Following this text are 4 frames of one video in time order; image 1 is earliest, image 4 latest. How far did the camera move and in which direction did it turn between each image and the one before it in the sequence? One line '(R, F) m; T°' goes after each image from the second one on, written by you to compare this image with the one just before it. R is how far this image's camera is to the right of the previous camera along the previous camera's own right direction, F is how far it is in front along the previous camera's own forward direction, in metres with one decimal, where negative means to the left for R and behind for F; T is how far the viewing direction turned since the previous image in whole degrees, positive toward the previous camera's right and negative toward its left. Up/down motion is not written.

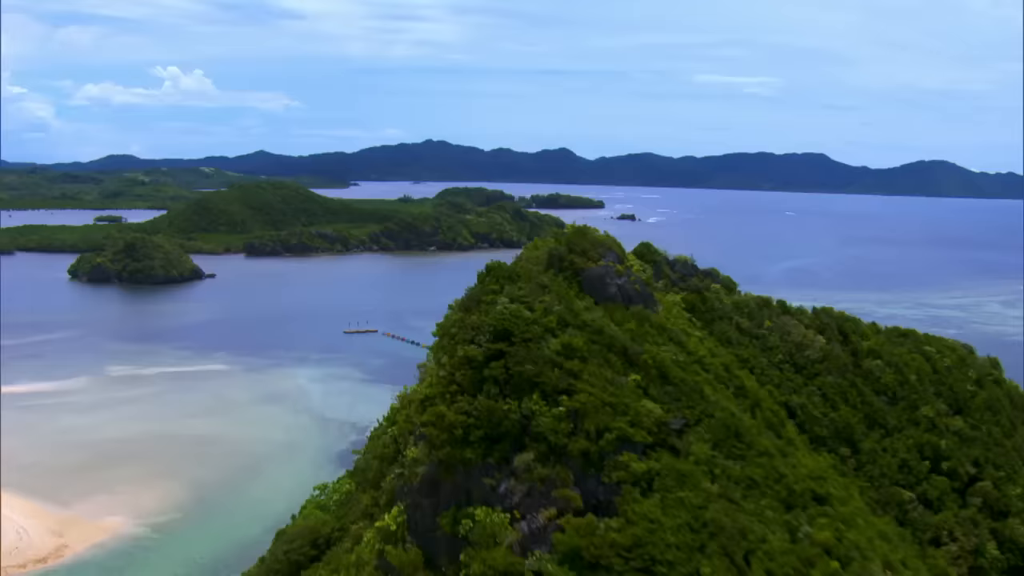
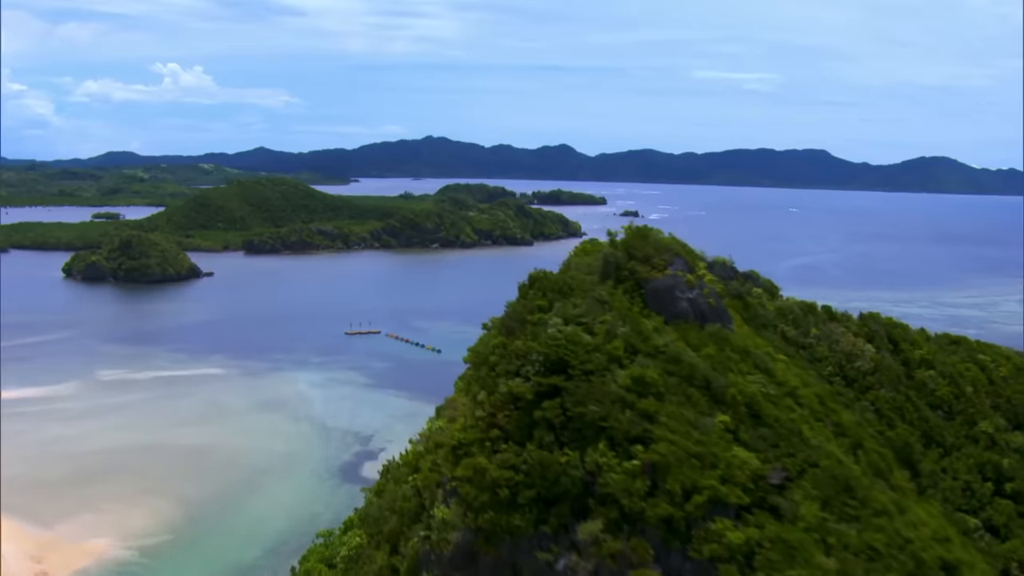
(-0.3, +1.2) m; 0°
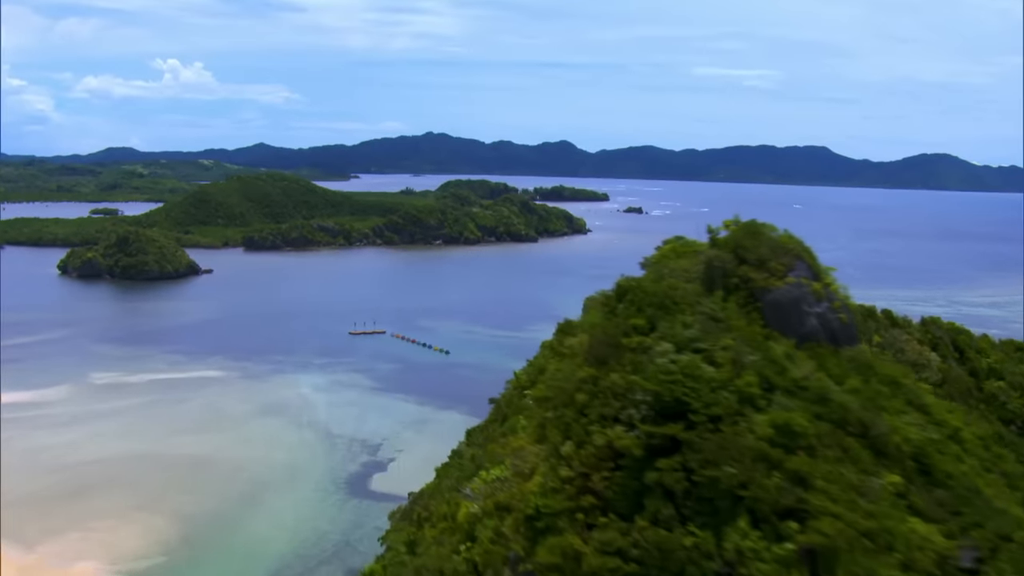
(-0.4, +1.2) m; 0°
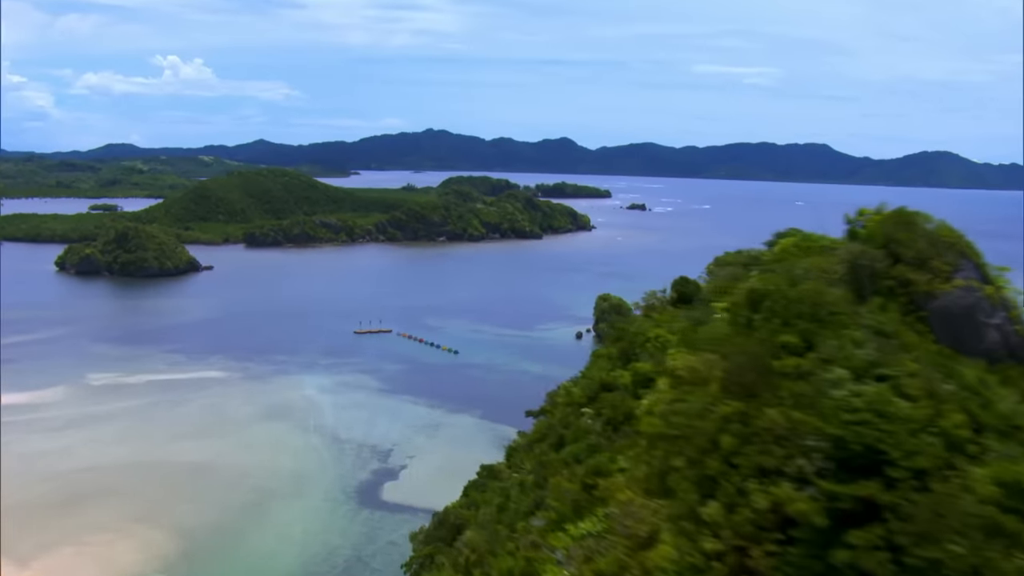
(-0.4, +0.9) m; 0°
